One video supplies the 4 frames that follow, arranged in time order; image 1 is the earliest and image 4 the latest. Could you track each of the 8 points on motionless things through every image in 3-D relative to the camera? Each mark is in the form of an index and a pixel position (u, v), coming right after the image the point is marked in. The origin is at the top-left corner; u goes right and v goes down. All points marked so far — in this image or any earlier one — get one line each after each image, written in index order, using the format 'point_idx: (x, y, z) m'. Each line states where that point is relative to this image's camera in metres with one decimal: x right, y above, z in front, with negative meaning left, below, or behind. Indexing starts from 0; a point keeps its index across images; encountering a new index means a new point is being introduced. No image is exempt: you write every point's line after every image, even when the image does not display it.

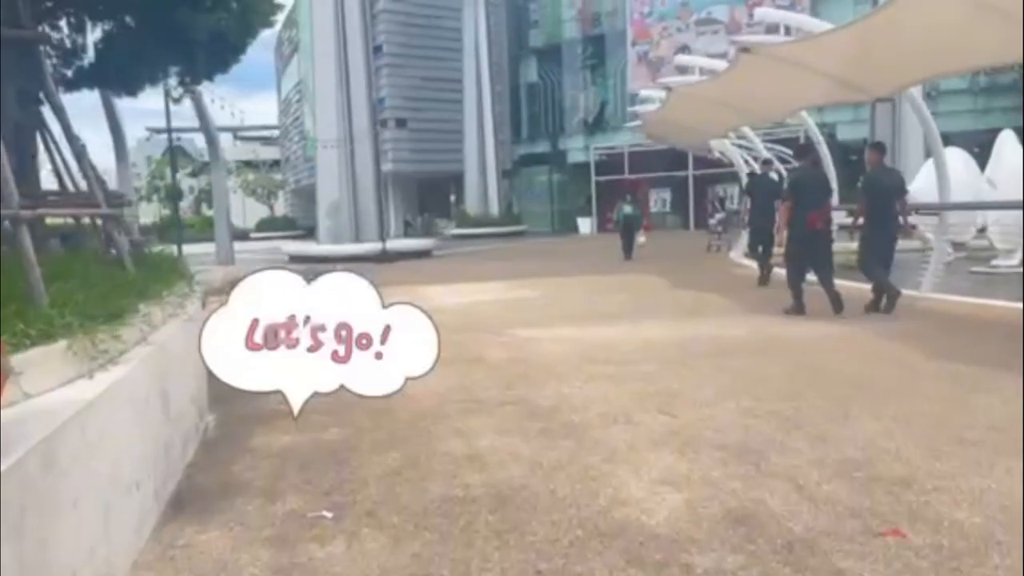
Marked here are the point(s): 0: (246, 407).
0: (-1.6, -0.7, +4.7) m
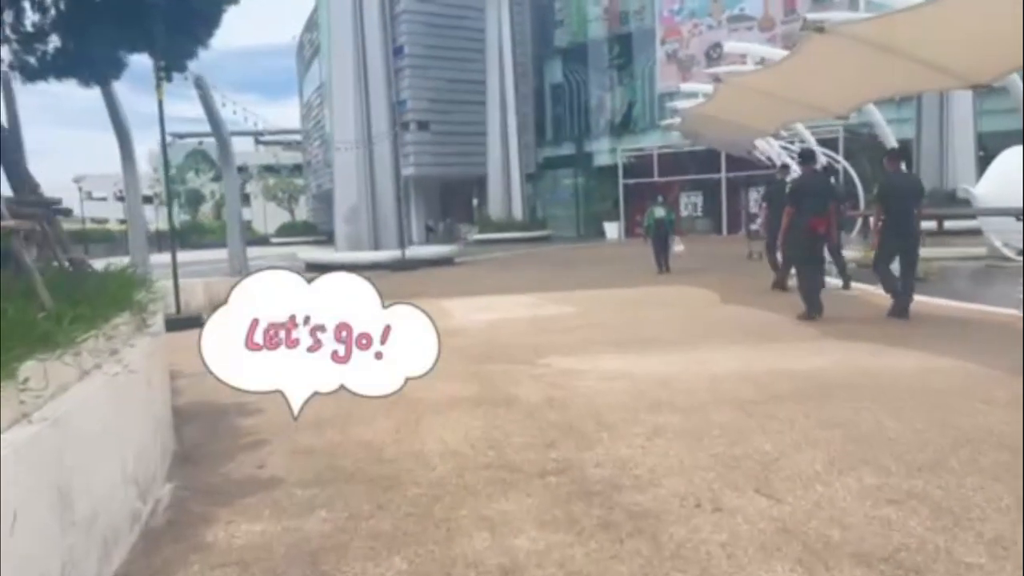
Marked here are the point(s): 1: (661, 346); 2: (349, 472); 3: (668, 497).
0: (-1.4, -0.9, +3.7) m
1: (+1.1, -0.4, +6.1) m
2: (-0.7, -0.8, +3.7) m
3: (+0.6, -0.8, +3.3) m
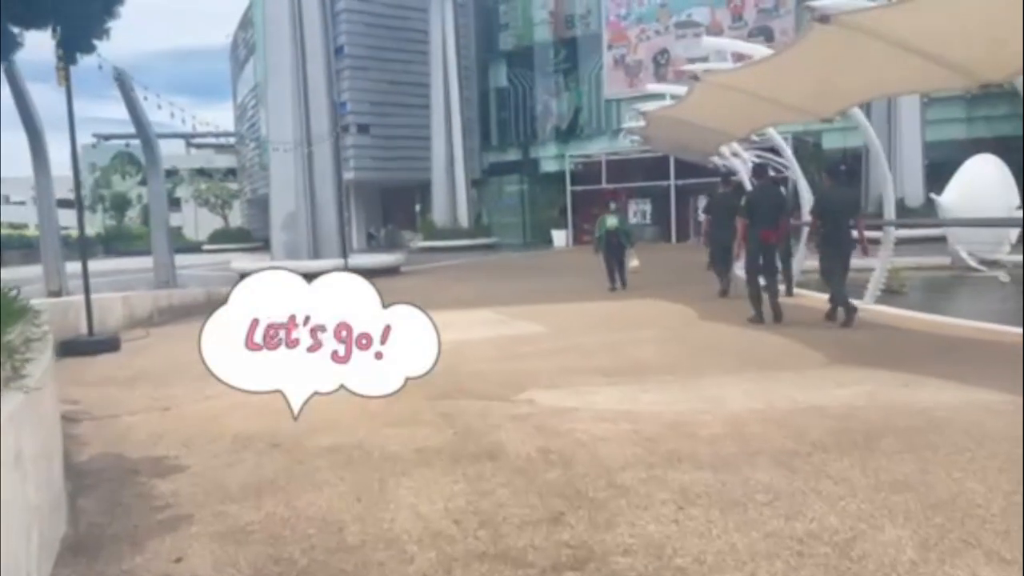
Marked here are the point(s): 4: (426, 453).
0: (-1.4, -1.0, +2.8) m
1: (+0.9, -0.6, +5.3) m
2: (-0.7, -1.0, +2.9) m
3: (+0.7, -1.0, +2.5) m
4: (-0.4, -0.8, +3.9) m
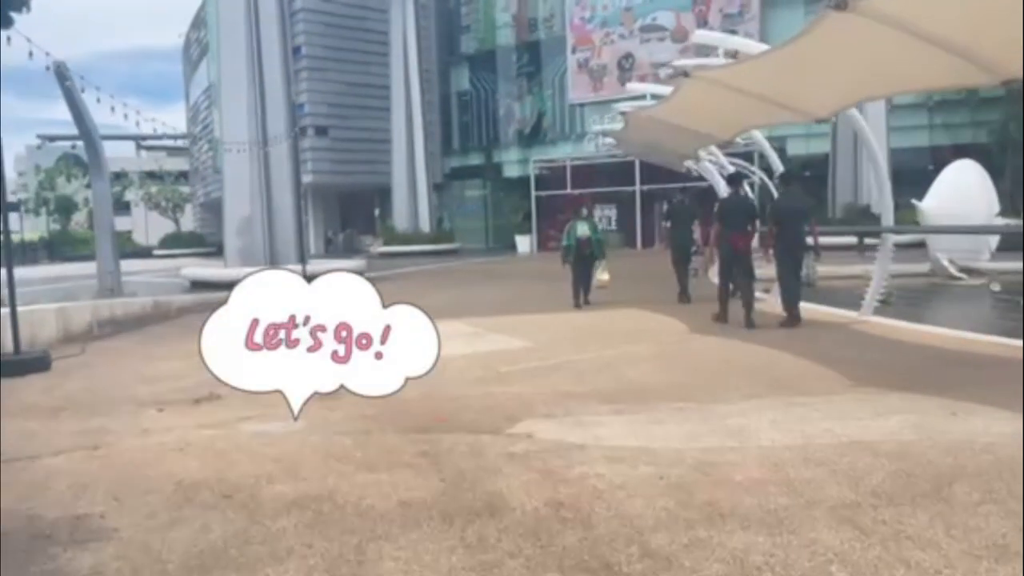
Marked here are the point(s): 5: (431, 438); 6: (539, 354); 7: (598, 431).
0: (-1.3, -1.1, +2.1) m
1: (+0.9, -0.7, +4.7) m
2: (-0.7, -1.0, +2.2) m
3: (+0.8, -1.0, +1.9) m
4: (-0.4, -0.9, +3.2) m
5: (-0.4, -0.8, +4.1) m
6: (+0.2, -0.5, +6.5) m
7: (+0.4, -0.7, +4.1) m
